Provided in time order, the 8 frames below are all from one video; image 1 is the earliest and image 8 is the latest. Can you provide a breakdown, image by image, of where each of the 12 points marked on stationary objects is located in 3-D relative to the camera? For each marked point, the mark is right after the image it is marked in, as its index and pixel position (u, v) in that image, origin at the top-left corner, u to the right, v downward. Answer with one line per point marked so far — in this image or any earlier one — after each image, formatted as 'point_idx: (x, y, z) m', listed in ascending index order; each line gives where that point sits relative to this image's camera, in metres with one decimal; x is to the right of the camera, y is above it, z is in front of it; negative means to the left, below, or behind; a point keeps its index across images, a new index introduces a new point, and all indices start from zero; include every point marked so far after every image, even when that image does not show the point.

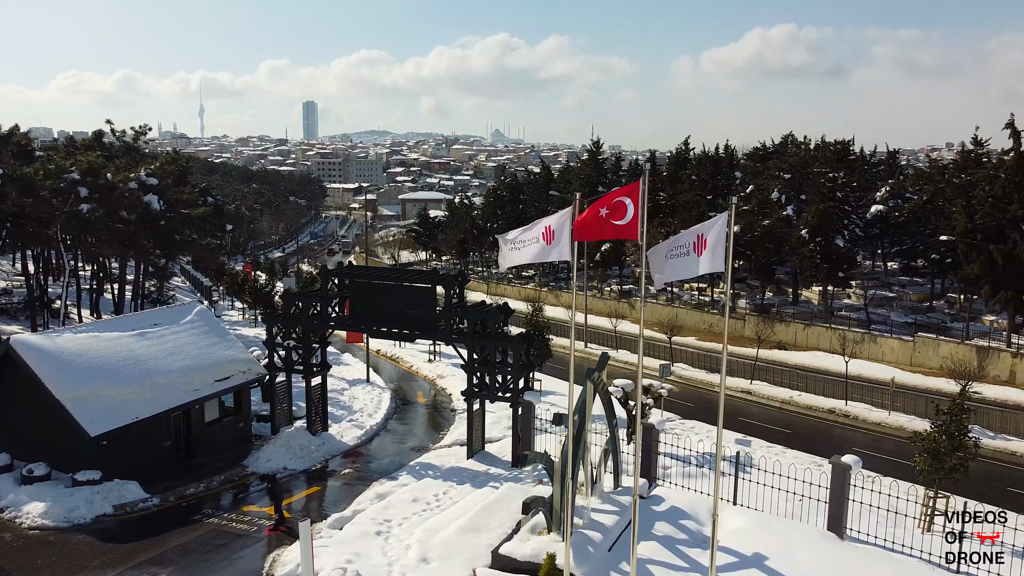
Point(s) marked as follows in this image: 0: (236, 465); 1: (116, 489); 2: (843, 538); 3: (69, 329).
0: (-5.9, -3.8, +17.5) m
1: (-7.3, -3.7, +15.0) m
2: (+5.2, -3.9, +12.7) m
3: (-9.1, -0.8, +16.7) m
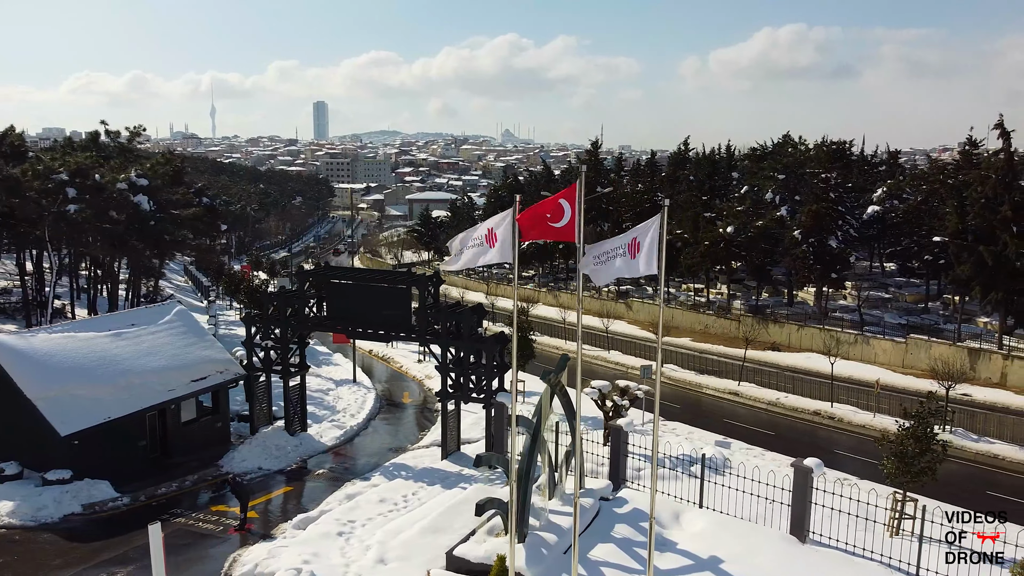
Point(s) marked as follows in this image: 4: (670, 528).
0: (-6.4, -3.8, +17.6) m
1: (-7.8, -3.7, +15.1) m
2: (+4.5, -4.0, +12.7) m
3: (-9.6, -0.8, +16.9) m
4: (+2.5, -3.8, +12.9) m
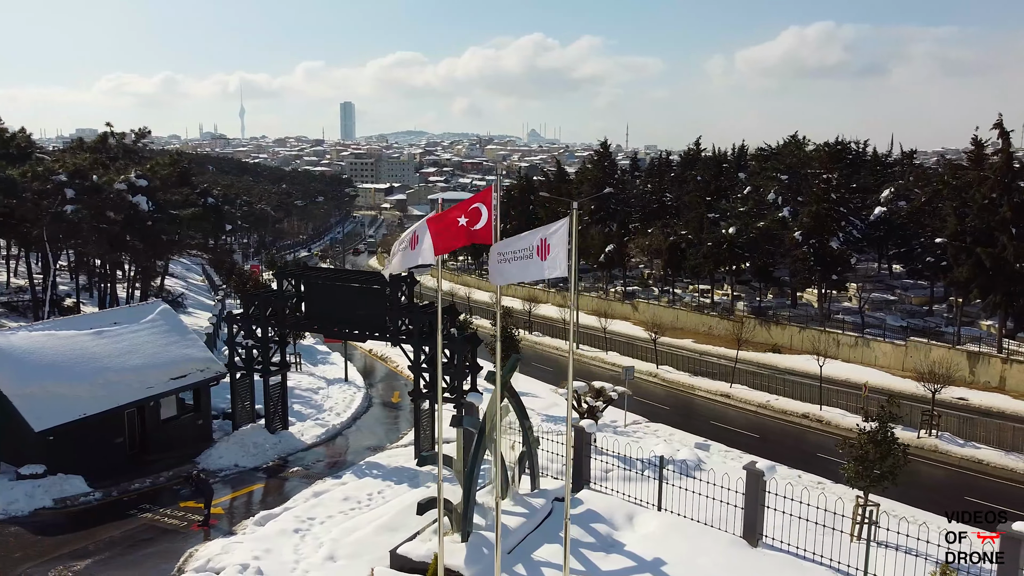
0: (-7.0, -3.8, +17.9) m
1: (-8.5, -3.7, +15.4) m
2: (+3.8, -4.0, +12.6) m
3: (-10.2, -0.8, +17.3) m
4: (+1.7, -3.8, +12.9) m
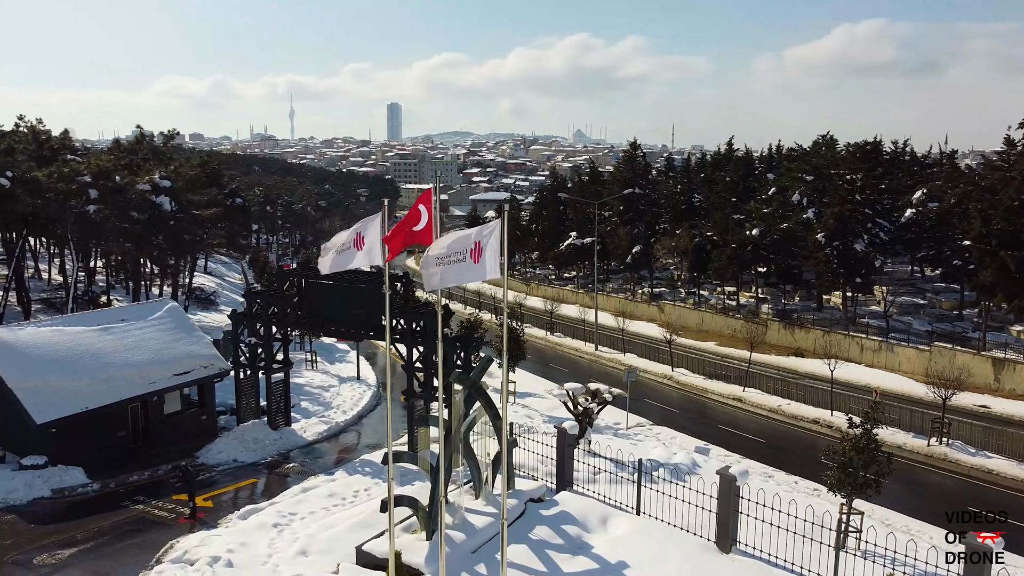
0: (-7.2, -3.7, +18.3) m
1: (-8.8, -3.6, +15.9) m
2: (+3.3, -4.0, +12.5) m
3: (-10.4, -0.8, +17.9) m
4: (+1.3, -3.8, +12.9) m
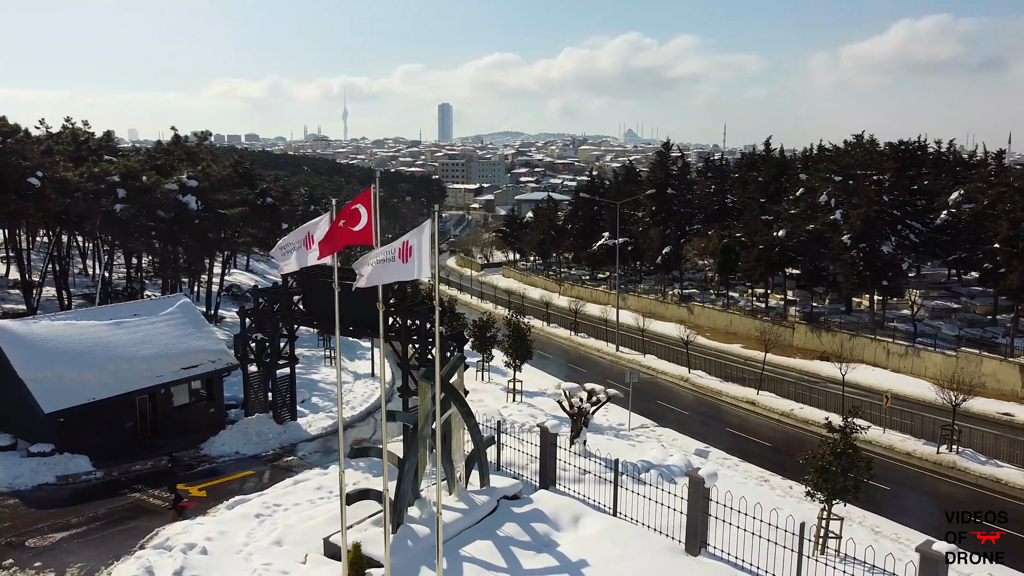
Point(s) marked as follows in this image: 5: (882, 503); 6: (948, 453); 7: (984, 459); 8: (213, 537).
0: (-7.3, -3.7, +18.9) m
1: (-9.1, -3.5, +16.6) m
2: (+2.8, -4.1, +12.4) m
3: (-10.5, -0.7, +18.7) m
4: (+0.8, -3.8, +12.9) m
5: (+7.9, -4.6, +17.5) m
6: (+10.6, -4.0, +20.0) m
7: (+11.2, -4.1, +19.5) m
8: (-4.7, -4.0, +13.0) m
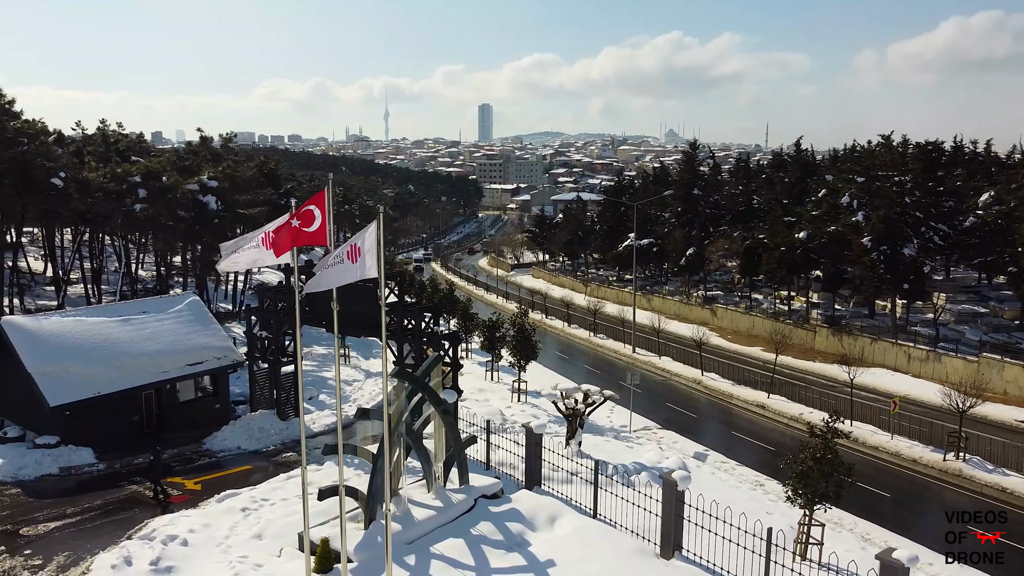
0: (-7.4, -3.6, +19.4) m
1: (-9.3, -3.5, +17.2) m
2: (+2.4, -4.1, +12.4) m
3: (-10.6, -0.6, +19.3) m
4: (+0.4, -3.8, +13.0) m
5: (+7.7, -4.7, +17.2) m
6: (+10.5, -4.1, +19.5) m
7: (+11.1, -4.2, +19.1) m
8: (-5.1, -3.9, +13.3) m
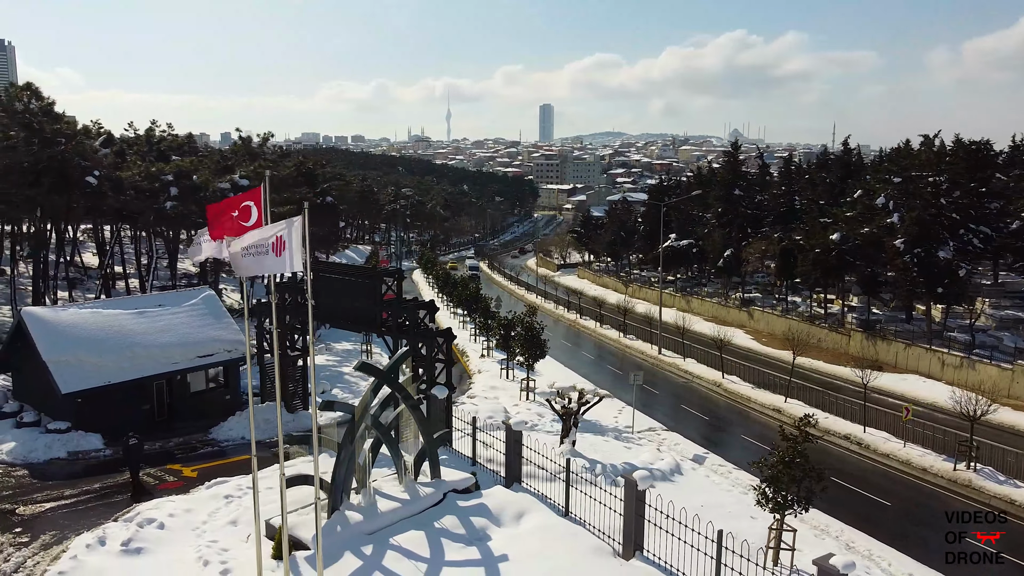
0: (-7.5, -3.5, +20.1) m
1: (-9.5, -3.3, +18.0) m
2: (+1.8, -4.1, +12.4) m
3: (-10.6, -0.4, +20.2) m
4: (-0.2, -3.8, +13.1) m
5: (+7.4, -4.7, +16.7) m
6: (+10.4, -4.2, +18.9) m
7: (+11.0, -4.3, +18.3) m
8: (-5.6, -3.8, +13.9) m
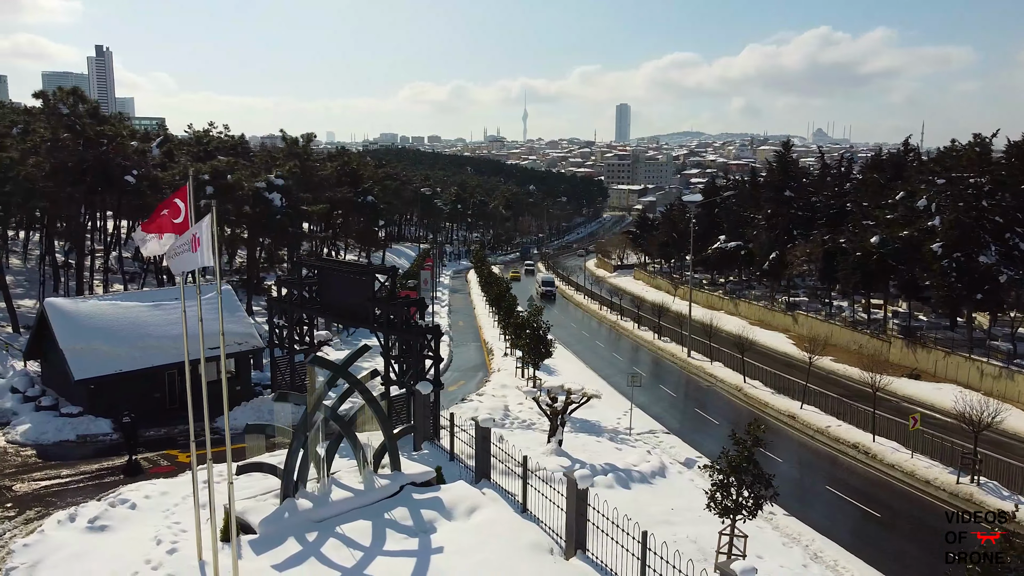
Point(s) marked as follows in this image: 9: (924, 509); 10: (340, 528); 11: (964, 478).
0: (-7.6, -3.4, +20.9) m
1: (-9.8, -3.1, +19.1) m
2: (+0.9, -4.1, +12.4) m
3: (-10.7, -0.2, +21.4) m
4: (-1.0, -3.8, +13.4) m
5: (+6.9, -4.8, +16.3) m
6: (+10.1, -4.3, +18.1) m
7: (+10.6, -4.4, +17.5) m
8: (-6.4, -3.7, +14.6) m
9: (+8.7, -4.7, +17.4) m
10: (-2.7, -3.7, +12.7) m
11: (+10.1, -4.2, +18.4) m
